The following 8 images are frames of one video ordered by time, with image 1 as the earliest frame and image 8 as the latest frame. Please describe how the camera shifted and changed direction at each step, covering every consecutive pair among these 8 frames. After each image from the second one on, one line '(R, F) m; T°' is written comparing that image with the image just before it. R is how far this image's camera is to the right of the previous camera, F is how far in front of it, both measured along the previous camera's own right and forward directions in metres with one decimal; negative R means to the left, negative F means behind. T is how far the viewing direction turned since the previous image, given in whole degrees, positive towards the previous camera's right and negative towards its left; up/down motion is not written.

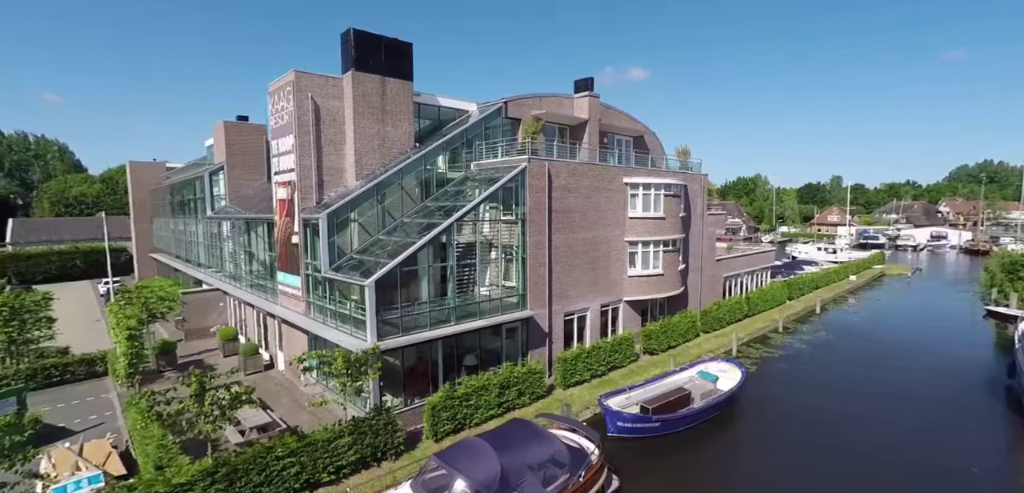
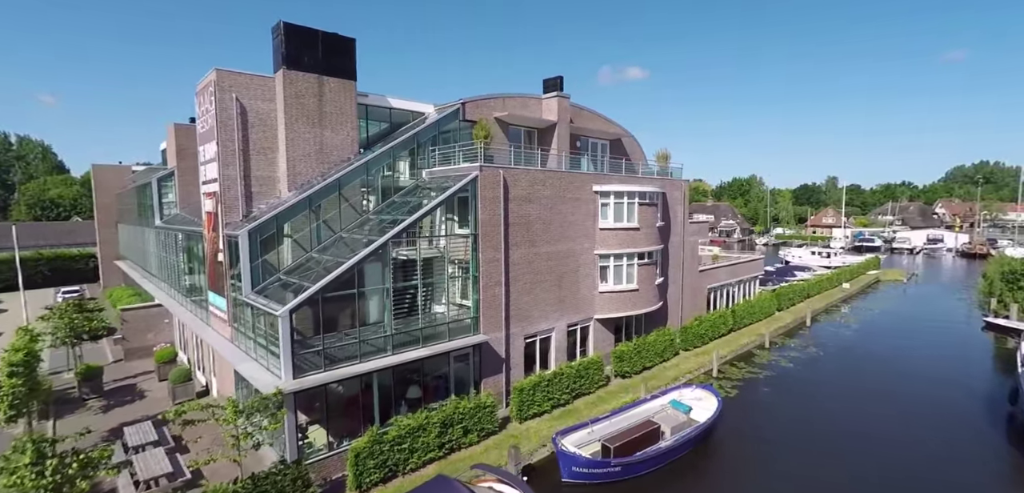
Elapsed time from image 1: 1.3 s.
(+1.9, +2.1) m; 0°
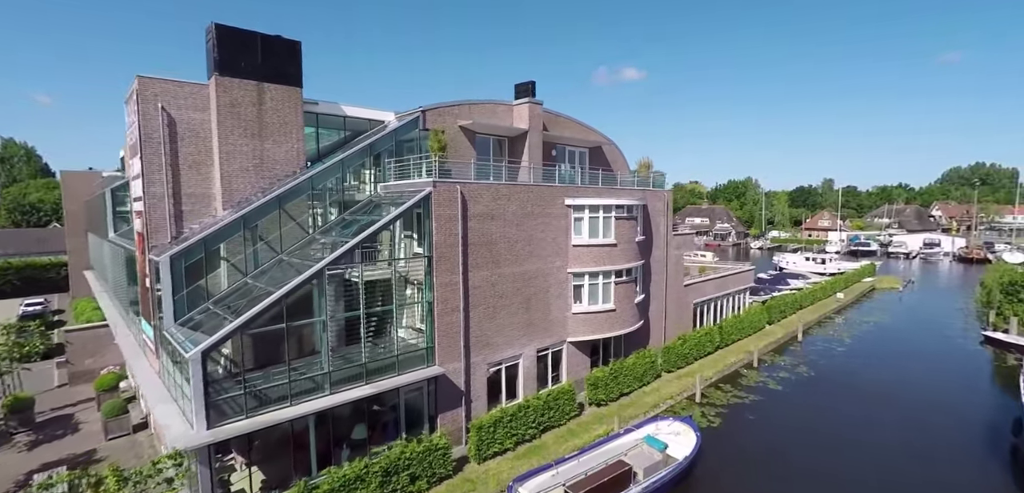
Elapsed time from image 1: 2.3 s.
(+1.4, +1.7) m; 0°
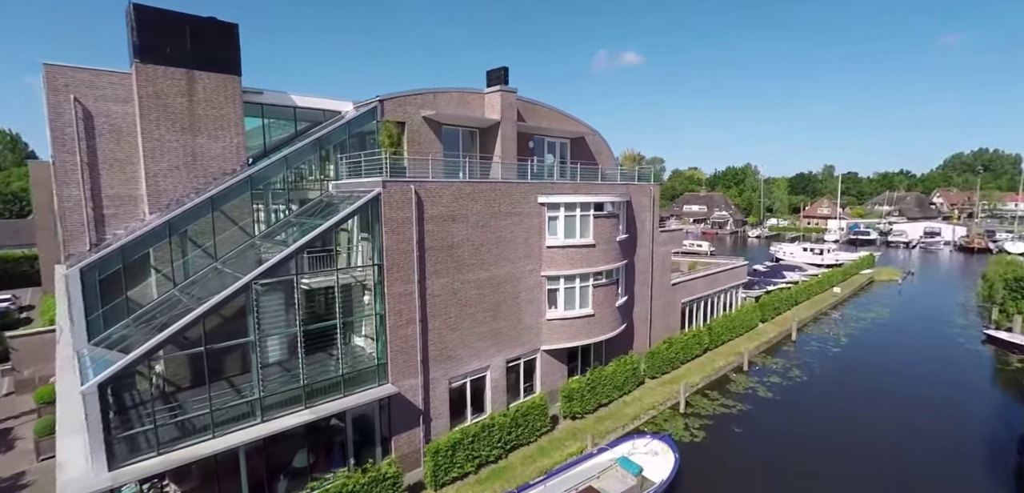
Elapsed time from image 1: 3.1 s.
(+1.3, +1.7) m; 0°
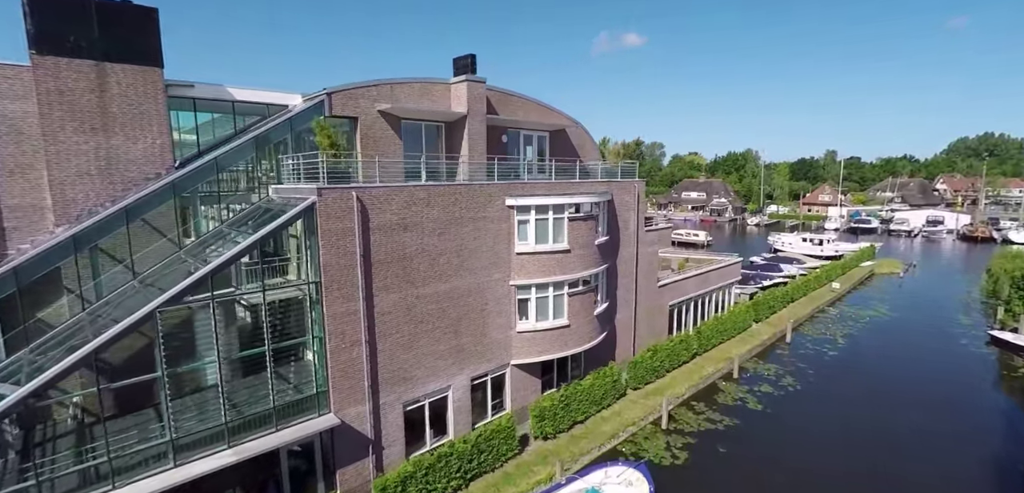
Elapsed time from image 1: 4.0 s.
(+1.4, +1.8) m; 0°
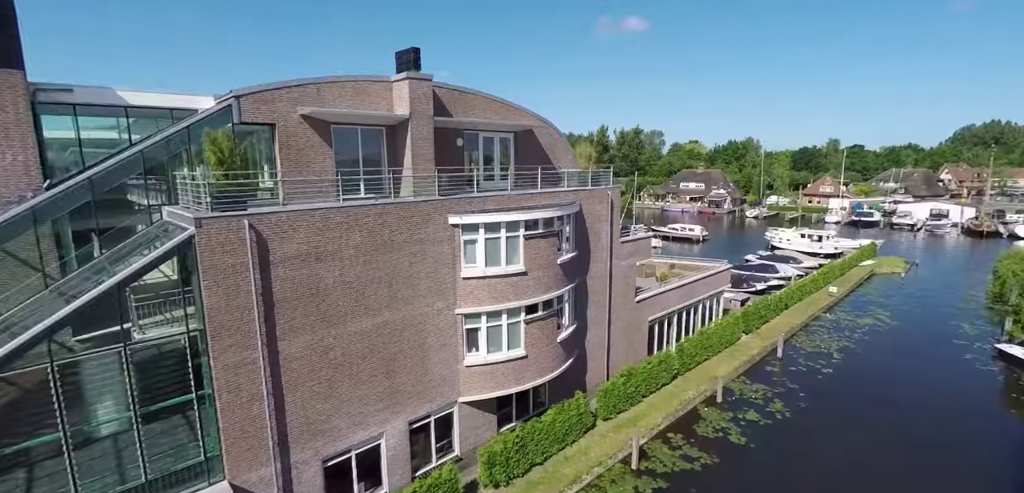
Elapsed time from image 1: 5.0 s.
(+1.9, +2.4) m; 0°
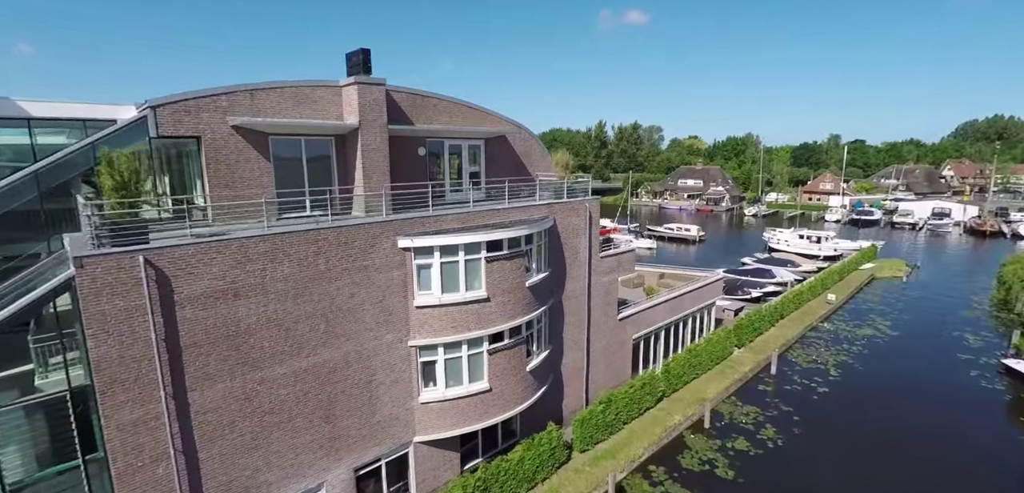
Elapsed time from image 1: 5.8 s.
(+1.3, +1.7) m; 0°
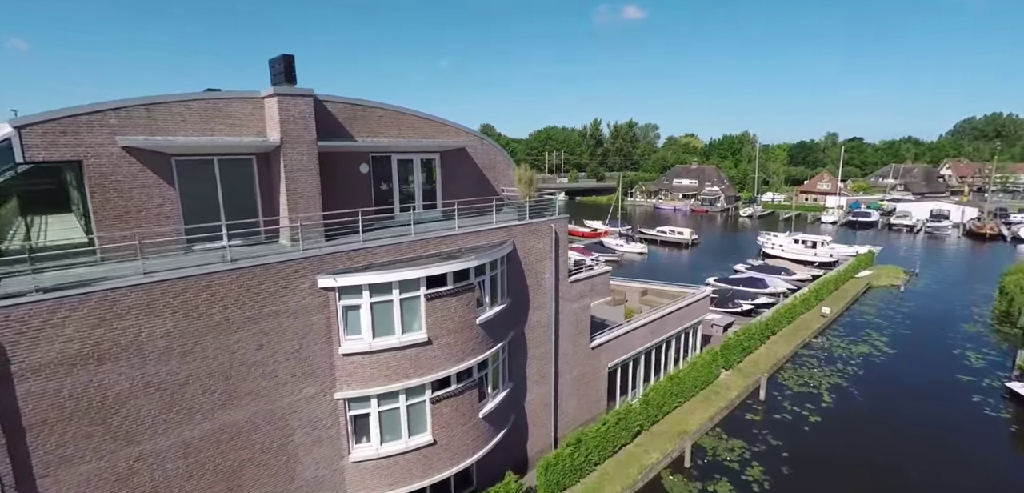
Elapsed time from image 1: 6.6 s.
(+1.5, +2.0) m; 0°
